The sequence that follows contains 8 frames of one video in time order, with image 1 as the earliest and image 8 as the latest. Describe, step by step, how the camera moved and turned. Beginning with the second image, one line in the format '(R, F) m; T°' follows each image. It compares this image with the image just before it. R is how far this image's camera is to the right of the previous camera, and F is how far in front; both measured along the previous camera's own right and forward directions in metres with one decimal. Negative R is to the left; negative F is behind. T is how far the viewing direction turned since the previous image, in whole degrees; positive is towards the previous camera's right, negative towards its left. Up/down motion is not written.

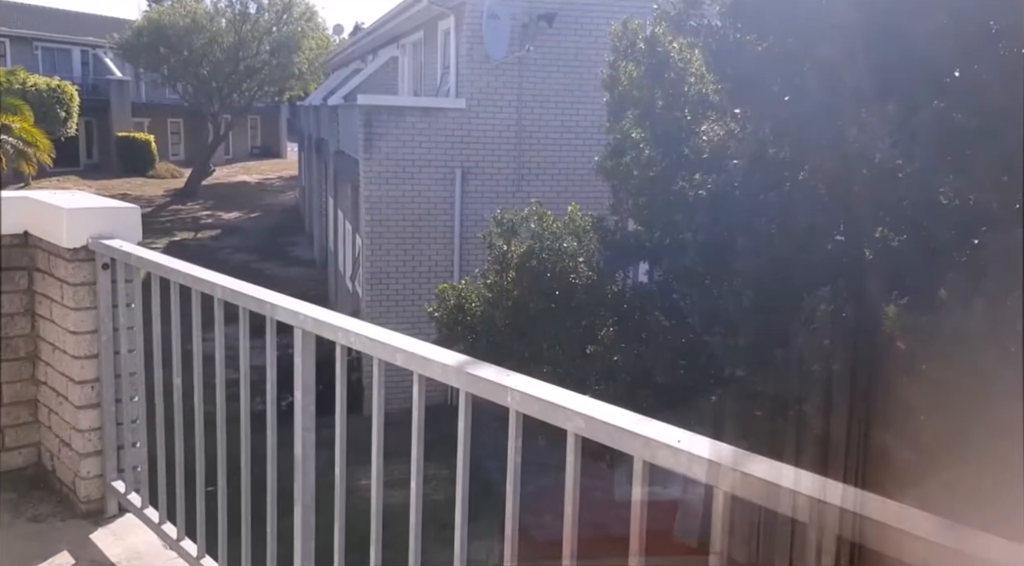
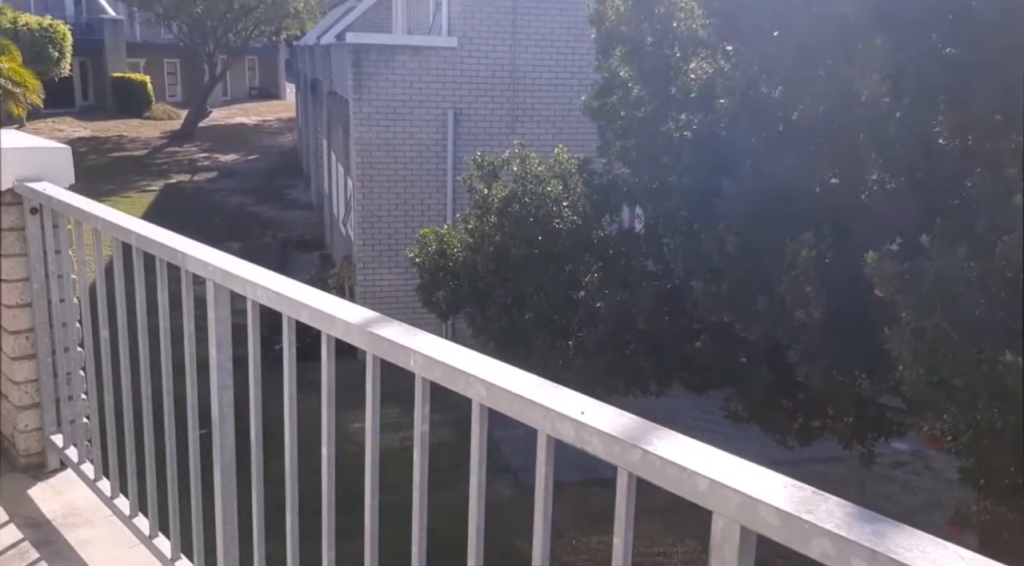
(+0.1, +0.2) m; 0°
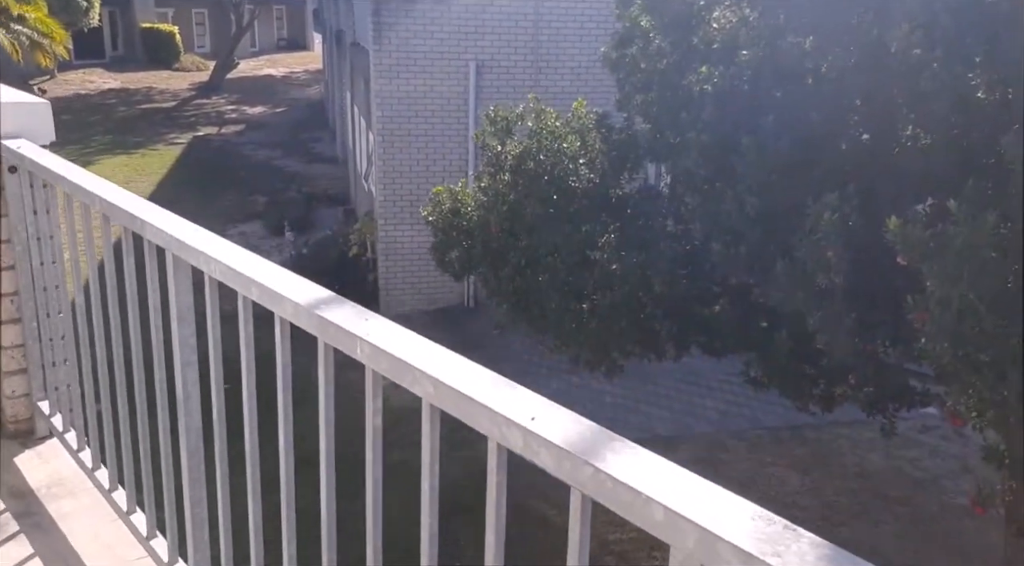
(+0.1, +0.2) m; -2°
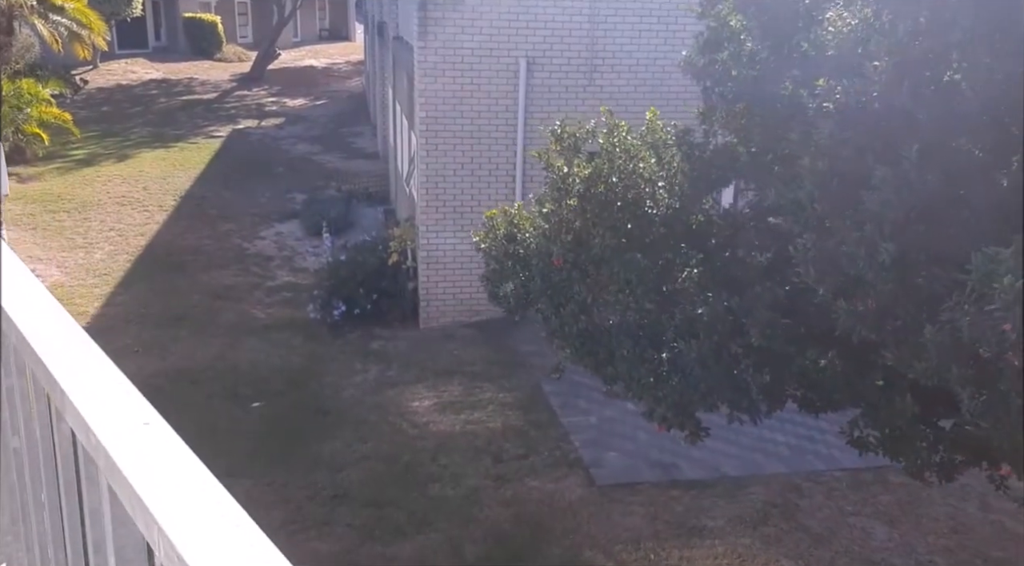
(-0.1, +0.8) m; -2°
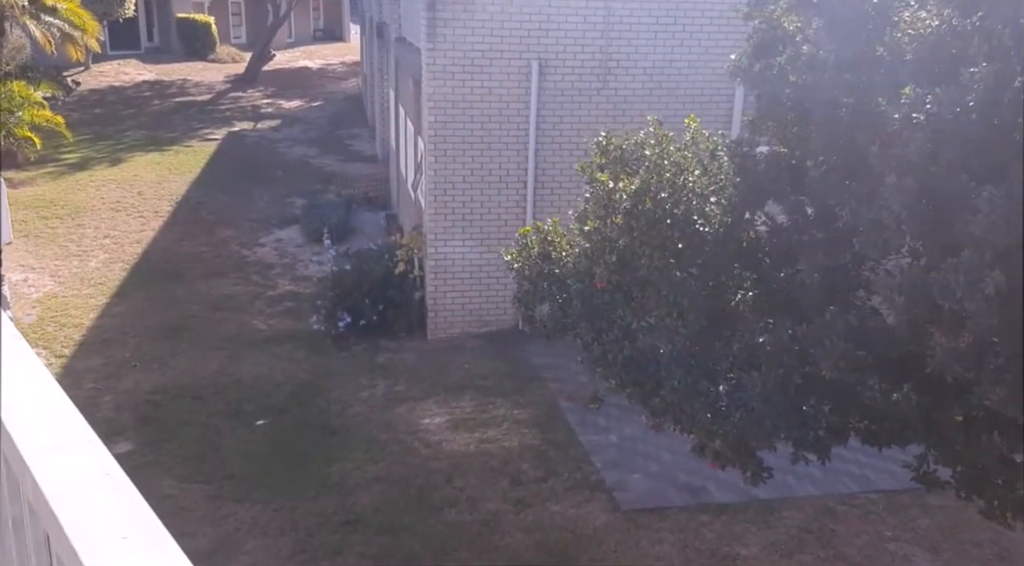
(-0.2, +0.4) m; 0°
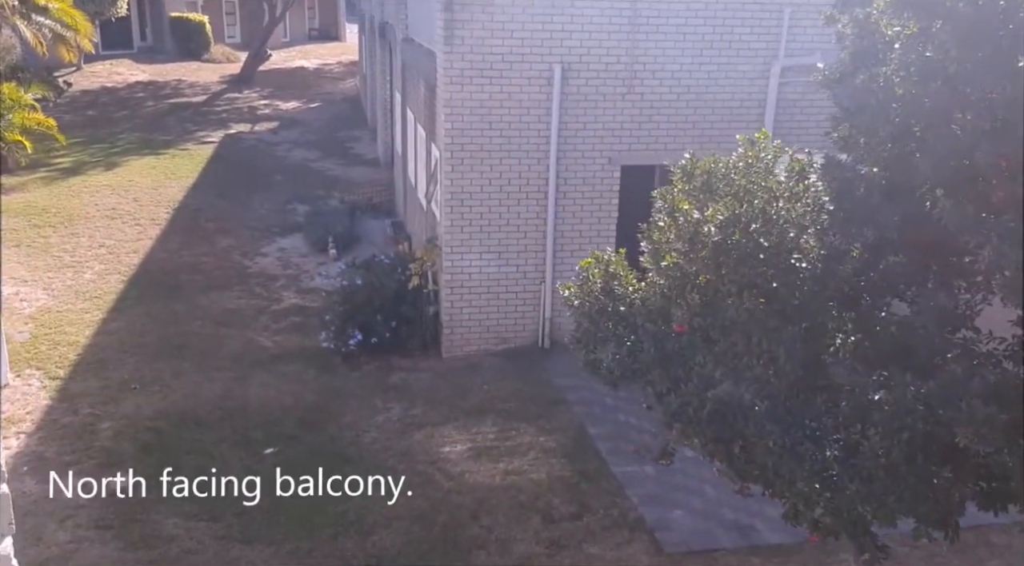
(-0.3, +0.6) m; 0°
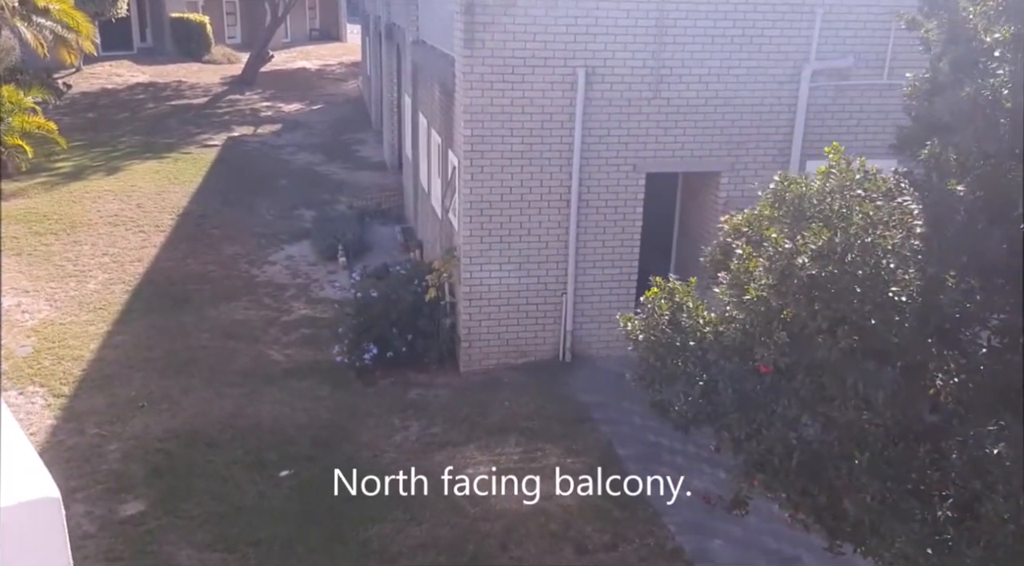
(-0.2, +0.4) m; 0°
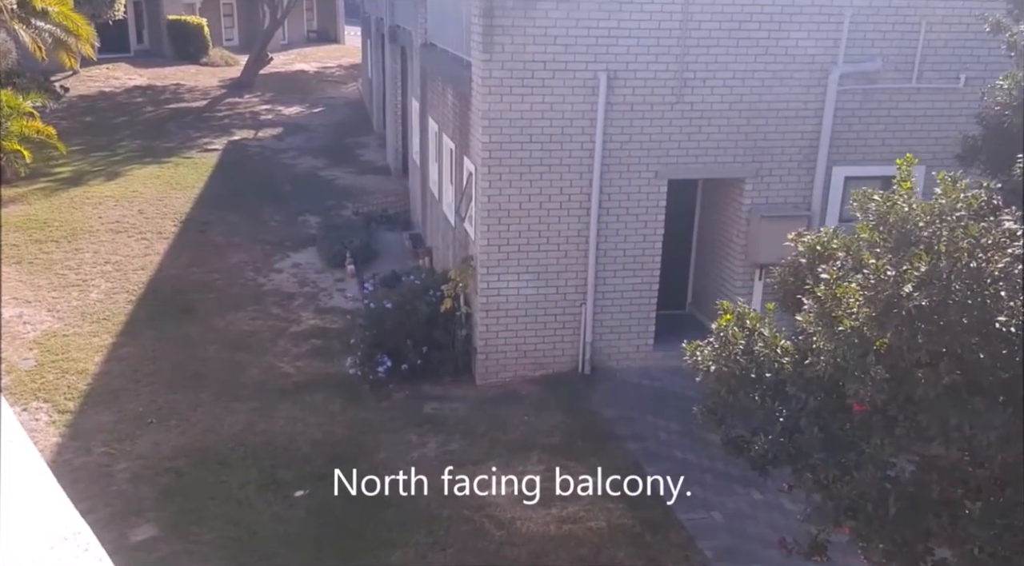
(-0.2, +0.3) m; 0°
